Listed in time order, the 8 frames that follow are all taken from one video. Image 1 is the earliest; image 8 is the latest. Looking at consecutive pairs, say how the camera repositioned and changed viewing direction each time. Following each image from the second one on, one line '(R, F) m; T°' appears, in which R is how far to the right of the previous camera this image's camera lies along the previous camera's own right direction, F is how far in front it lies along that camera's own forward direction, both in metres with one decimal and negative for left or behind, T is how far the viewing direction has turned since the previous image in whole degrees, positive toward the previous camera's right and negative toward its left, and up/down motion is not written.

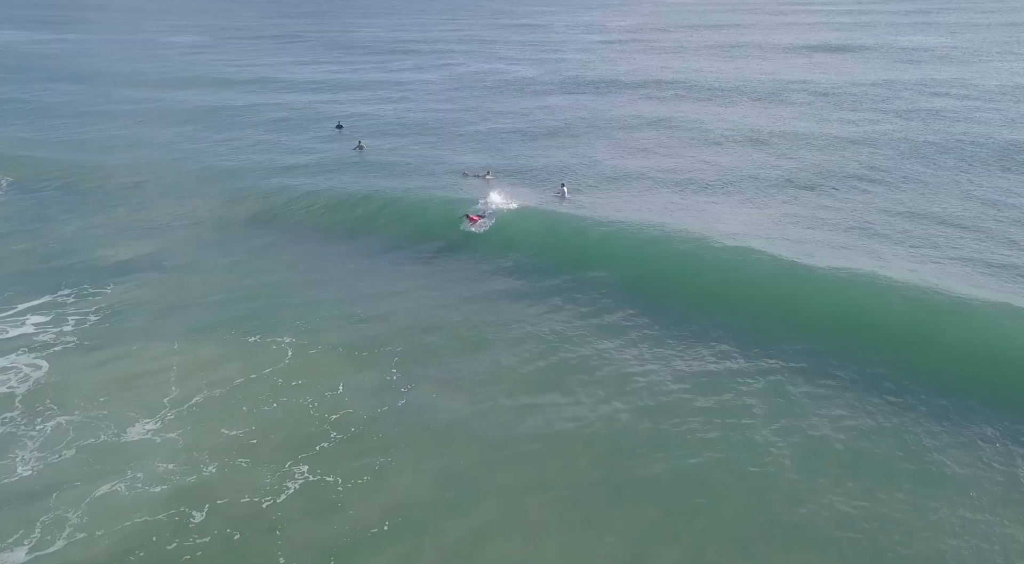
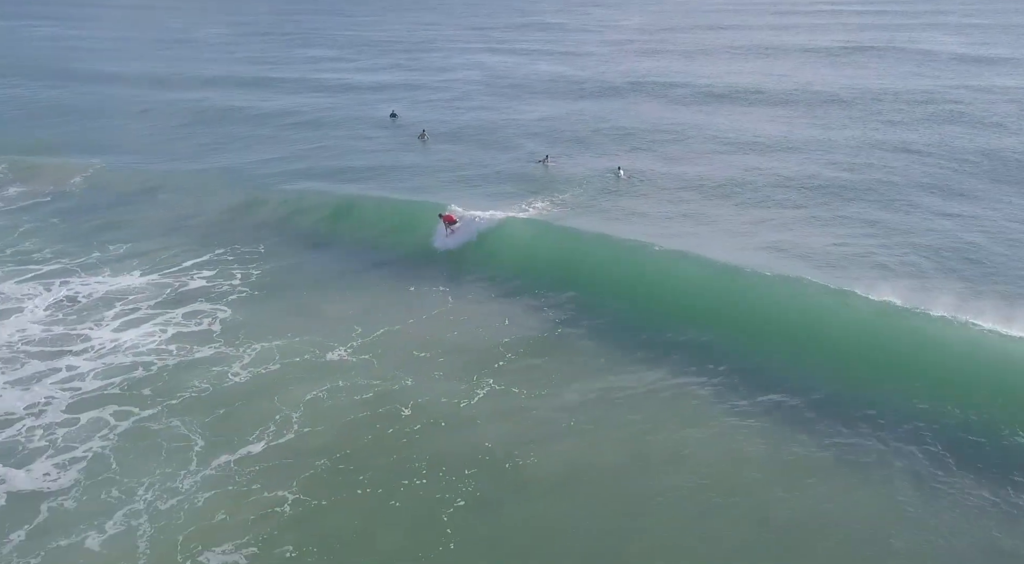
(-3.2, -3.3) m; 0°
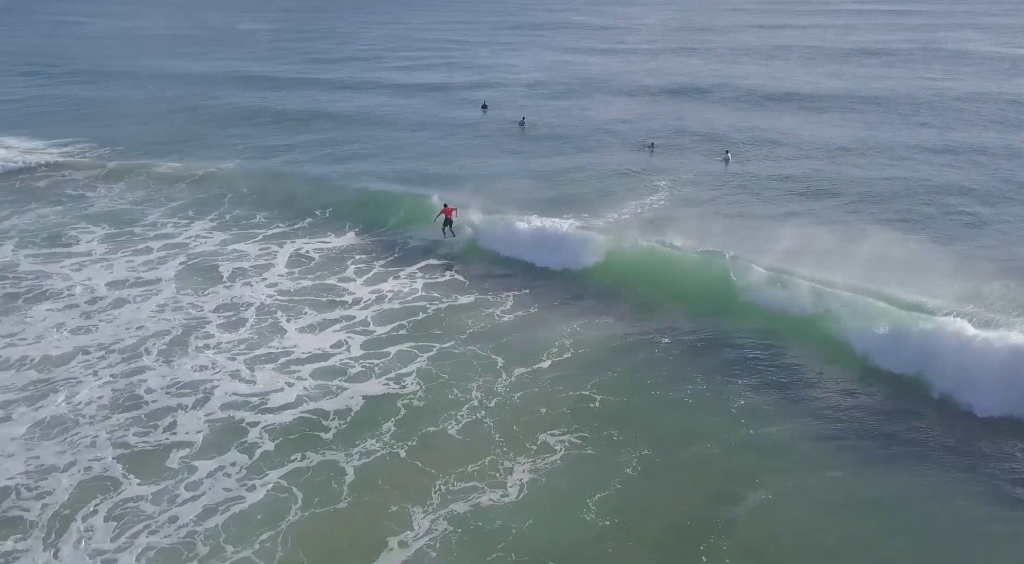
(-6.4, -3.5) m; 0°
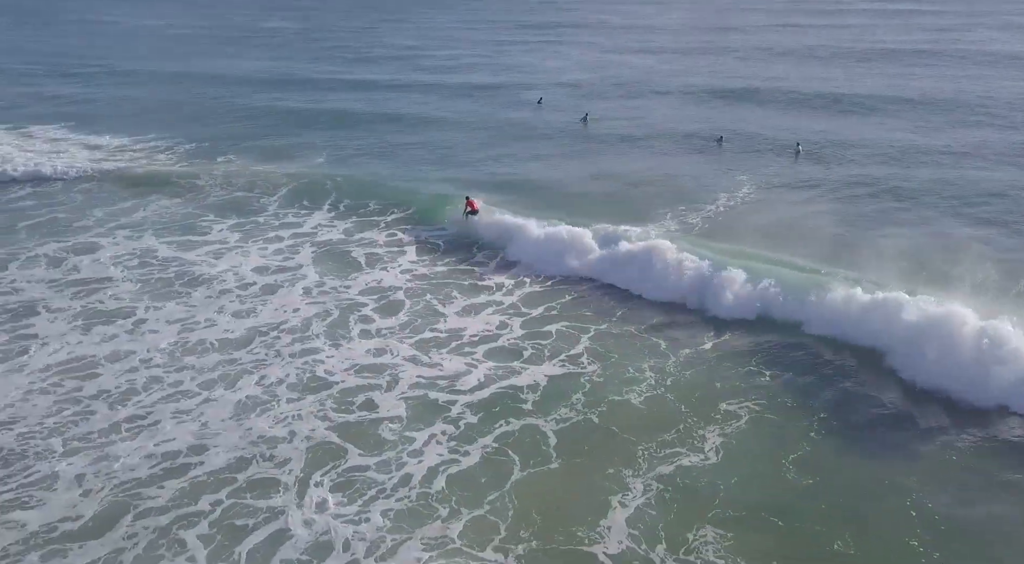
(-4.5, -1.1) m; 0°
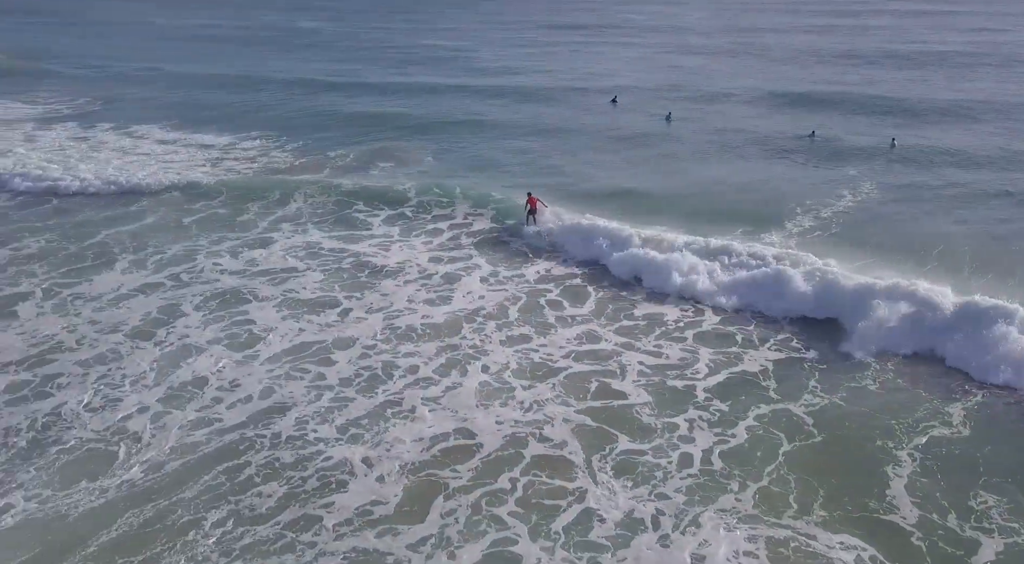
(-6.0, -0.4) m; +1°
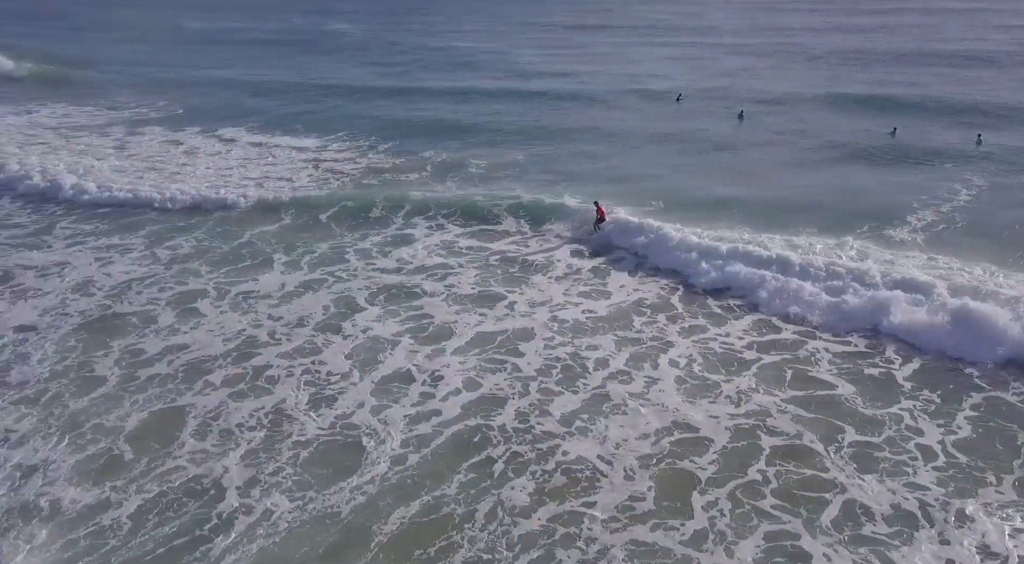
(-4.9, +0.3) m; 0°
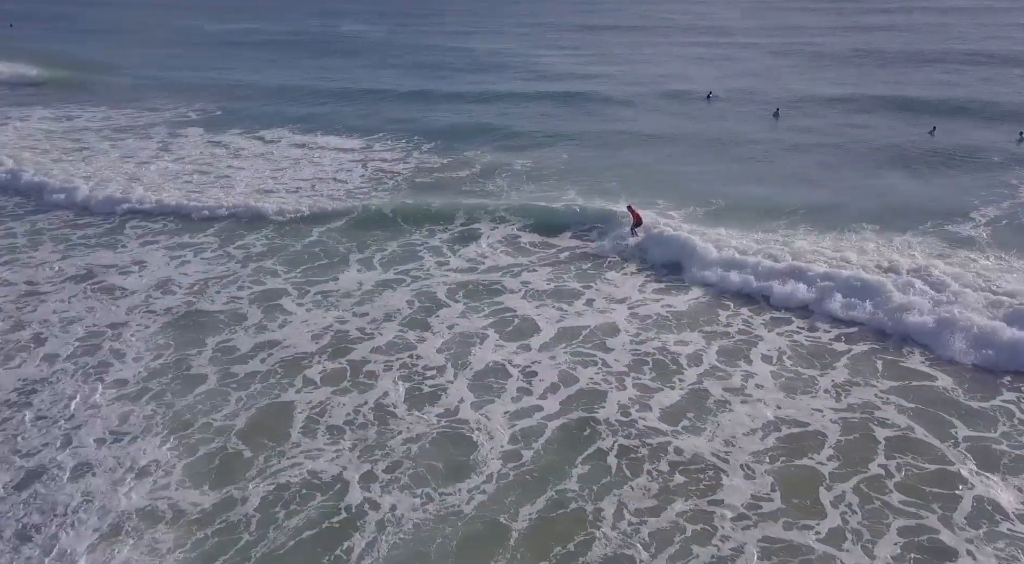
(-2.2, +0.3) m; 0°
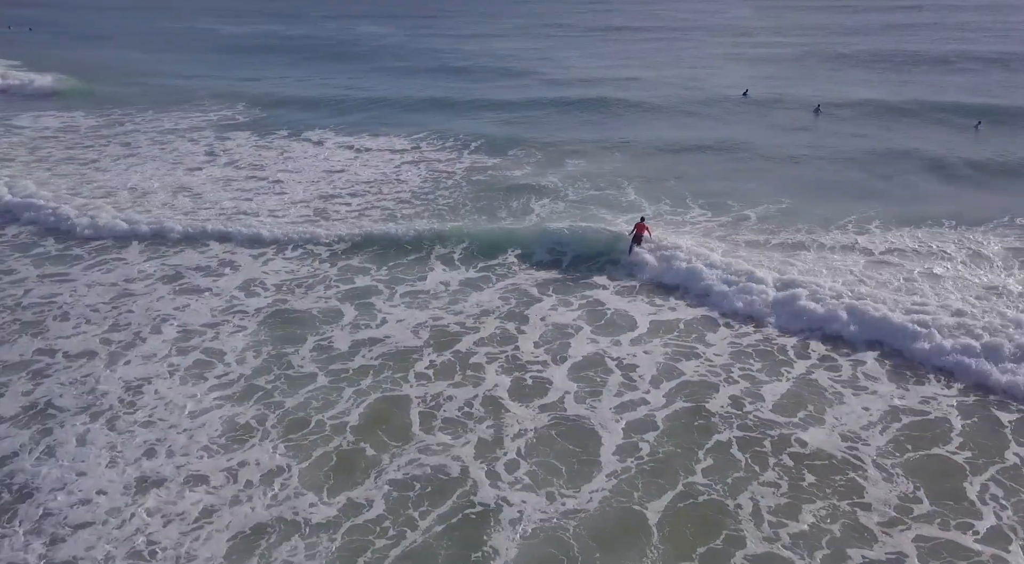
(-2.4, +0.2) m; 0°
